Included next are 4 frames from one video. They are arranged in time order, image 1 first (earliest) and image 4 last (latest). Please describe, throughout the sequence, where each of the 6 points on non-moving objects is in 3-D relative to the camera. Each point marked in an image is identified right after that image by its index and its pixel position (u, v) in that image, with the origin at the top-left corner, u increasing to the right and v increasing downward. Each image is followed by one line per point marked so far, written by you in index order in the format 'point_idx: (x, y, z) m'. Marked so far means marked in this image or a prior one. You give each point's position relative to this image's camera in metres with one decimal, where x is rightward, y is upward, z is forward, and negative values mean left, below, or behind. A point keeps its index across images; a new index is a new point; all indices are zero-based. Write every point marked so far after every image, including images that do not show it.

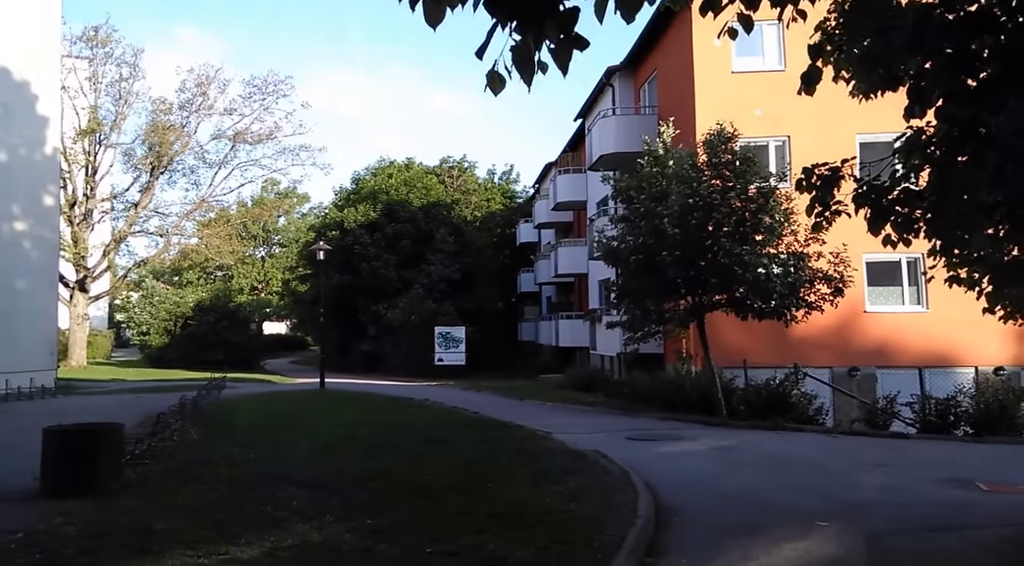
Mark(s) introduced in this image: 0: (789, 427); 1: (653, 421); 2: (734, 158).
0: (+4.6, -2.4, +16.6) m
1: (+2.6, -2.5, +17.9) m
2: (+4.2, +2.3, +18.6) m
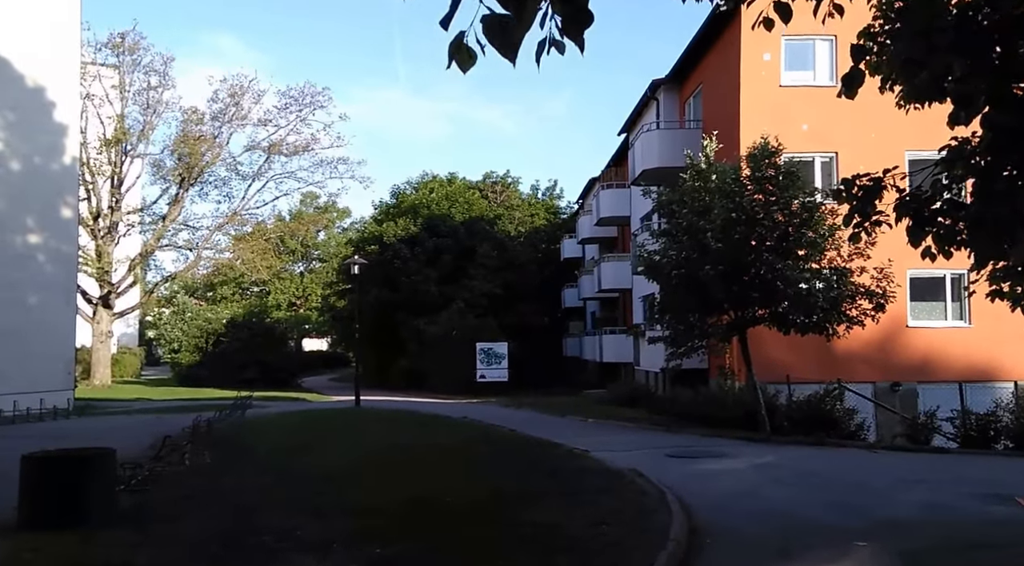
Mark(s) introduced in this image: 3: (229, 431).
0: (+5.2, -2.6, +15.9) m
1: (+3.2, -2.7, +17.3) m
2: (+4.9, +2.0, +18.0) m
3: (-5.2, -2.8, +17.5) m
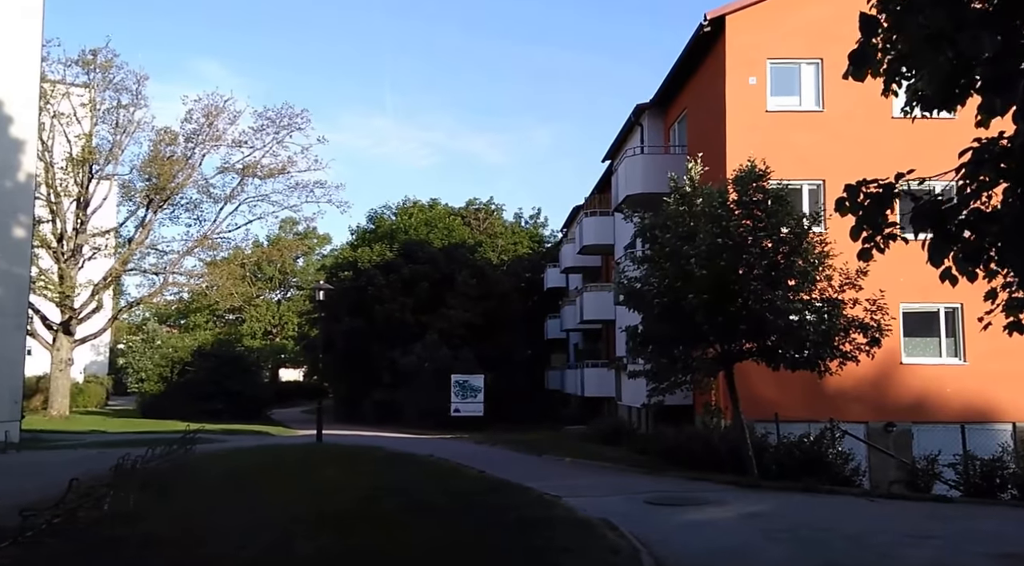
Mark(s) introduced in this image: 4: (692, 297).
0: (+4.7, -3.1, +14.7) m
1: (+2.7, -3.2, +16.0) m
2: (+4.4, +1.5, +16.9) m
3: (-5.7, -3.2, +16.1) m
4: (+3.0, -0.2, +16.2) m
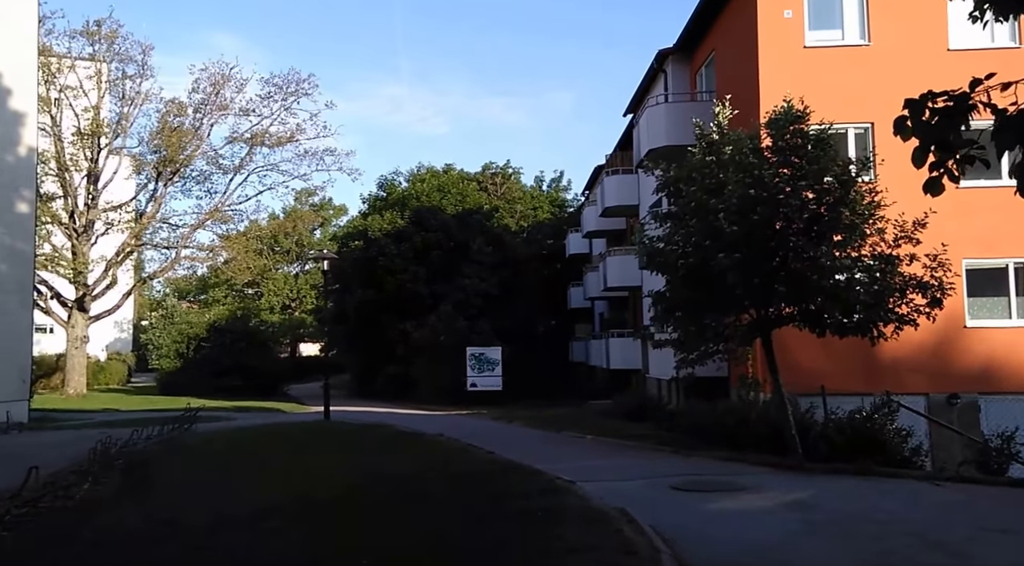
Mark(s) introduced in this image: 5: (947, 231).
0: (+4.9, -2.5, +13.0) m
1: (+2.9, -2.6, +14.4) m
2: (+4.6, +2.2, +15.1) m
3: (-5.5, -2.7, +14.8) m
4: (+3.2, +0.4, +14.5) m
5: (+8.6, +1.0, +19.7) m
